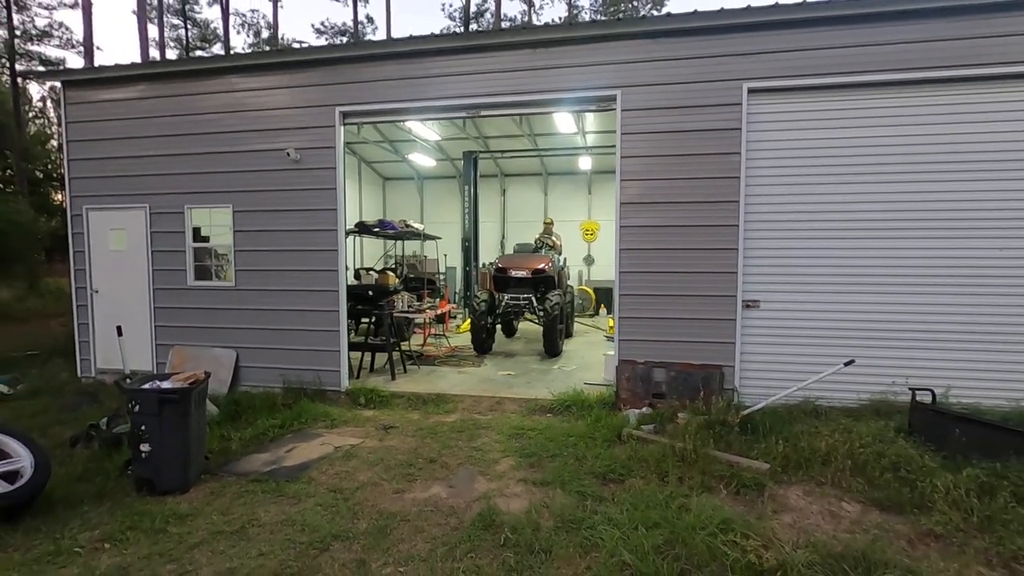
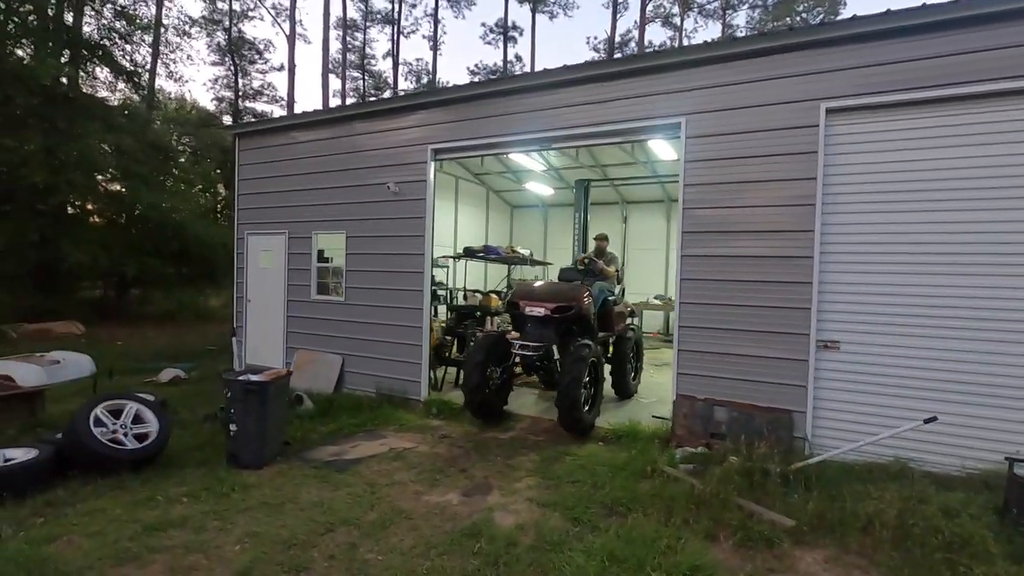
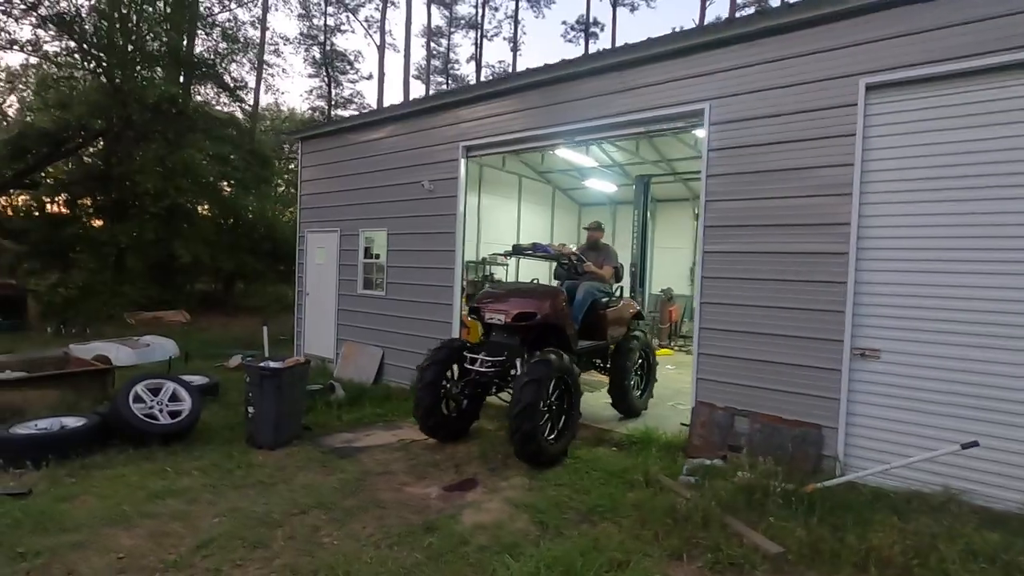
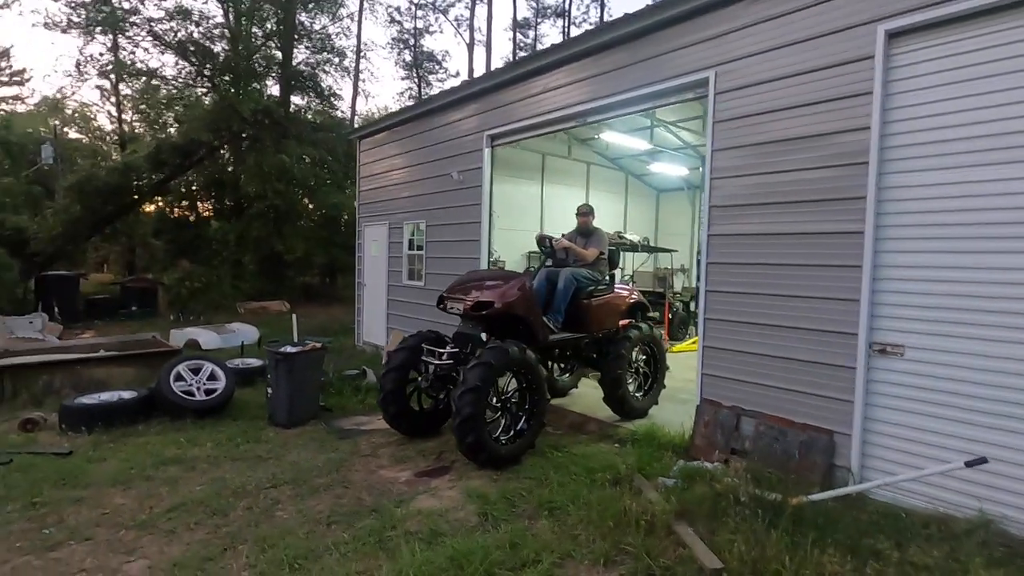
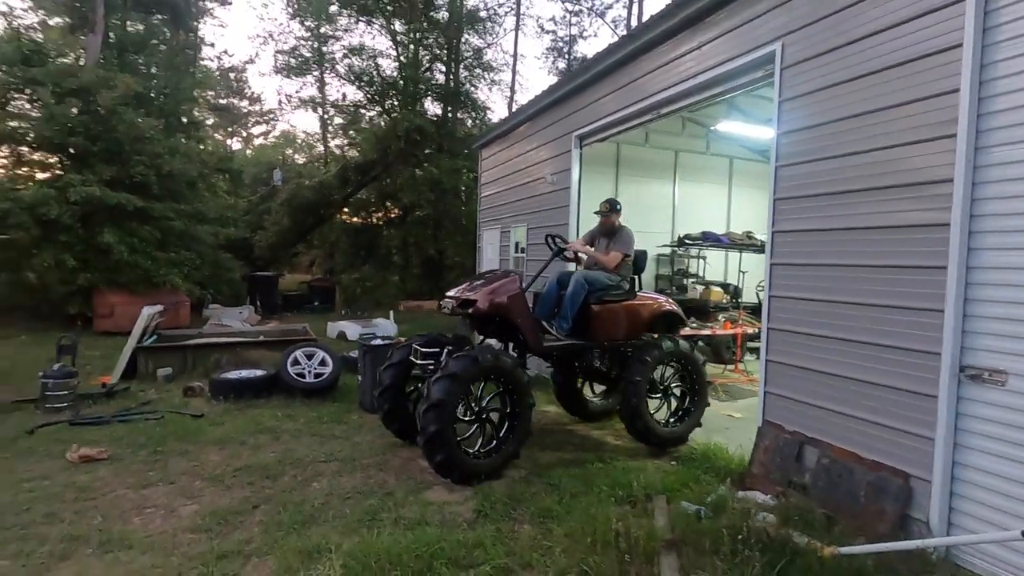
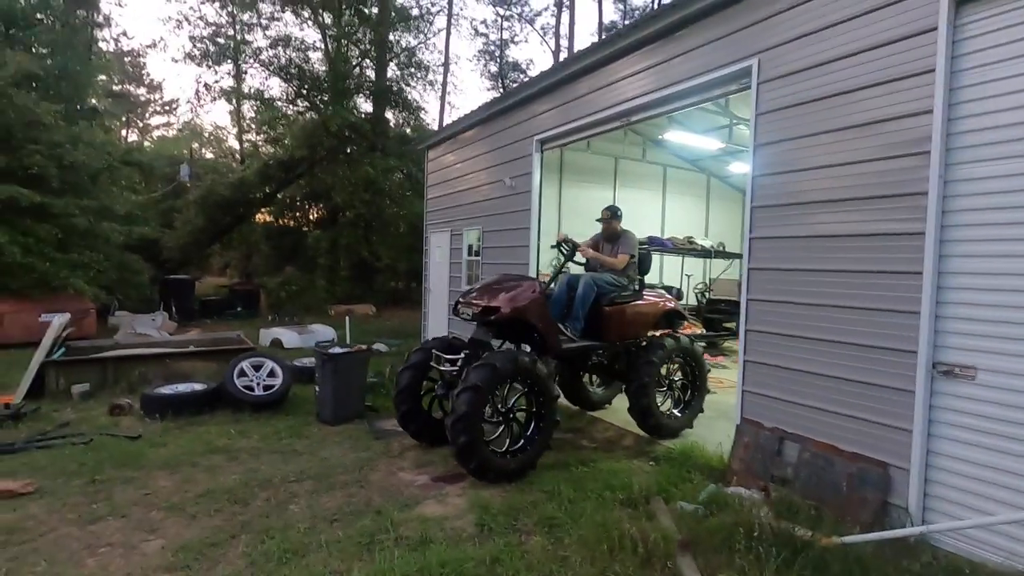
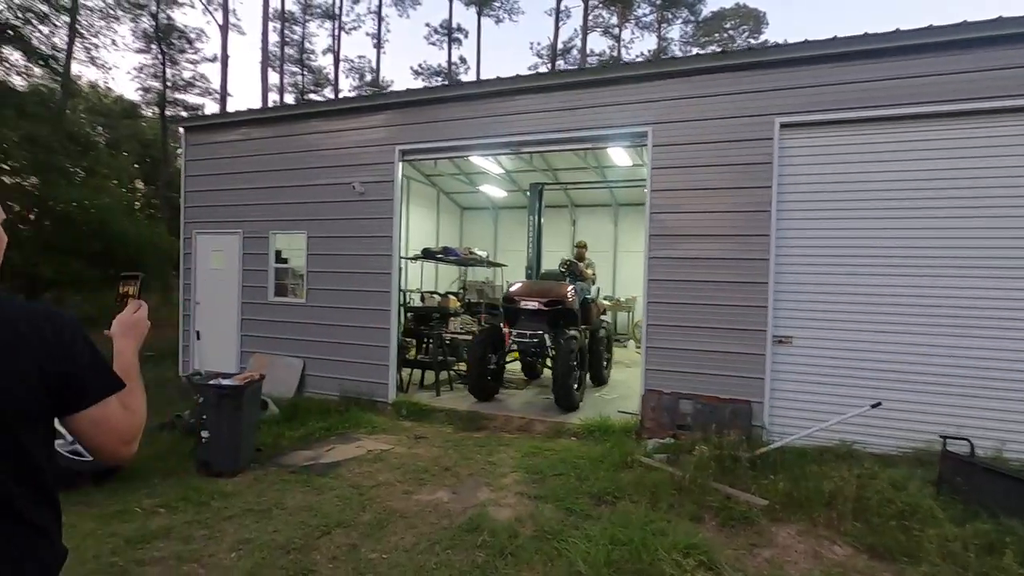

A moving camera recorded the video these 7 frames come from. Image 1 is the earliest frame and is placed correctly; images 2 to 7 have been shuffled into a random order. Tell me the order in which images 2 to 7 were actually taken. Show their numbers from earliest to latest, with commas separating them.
7, 2, 3, 4, 6, 5
